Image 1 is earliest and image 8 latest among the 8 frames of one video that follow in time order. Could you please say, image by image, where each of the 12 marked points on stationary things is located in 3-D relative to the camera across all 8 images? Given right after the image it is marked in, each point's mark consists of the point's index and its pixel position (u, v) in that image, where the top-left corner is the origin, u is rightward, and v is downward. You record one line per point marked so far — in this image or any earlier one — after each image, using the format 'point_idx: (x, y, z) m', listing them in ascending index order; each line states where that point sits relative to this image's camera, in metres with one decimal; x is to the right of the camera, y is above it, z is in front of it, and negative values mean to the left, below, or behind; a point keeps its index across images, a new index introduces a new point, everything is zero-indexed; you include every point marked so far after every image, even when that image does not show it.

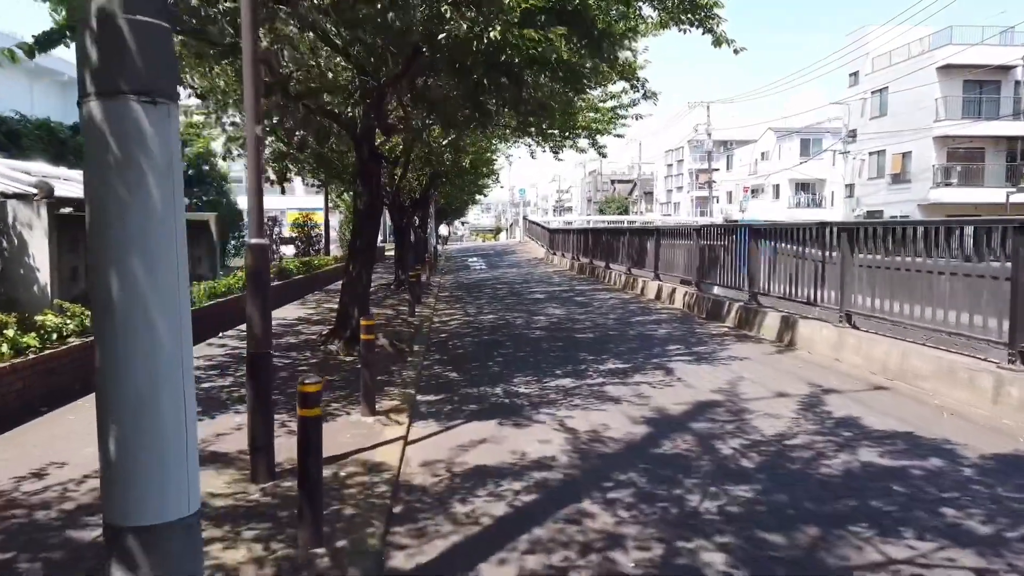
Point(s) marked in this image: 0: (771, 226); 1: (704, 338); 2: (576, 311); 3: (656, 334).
0: (+4.4, +1.0, +12.5) m
1: (+3.1, -0.8, +12.1) m
2: (+1.5, -0.5, +17.0) m
3: (+2.5, -0.8, +12.8) m
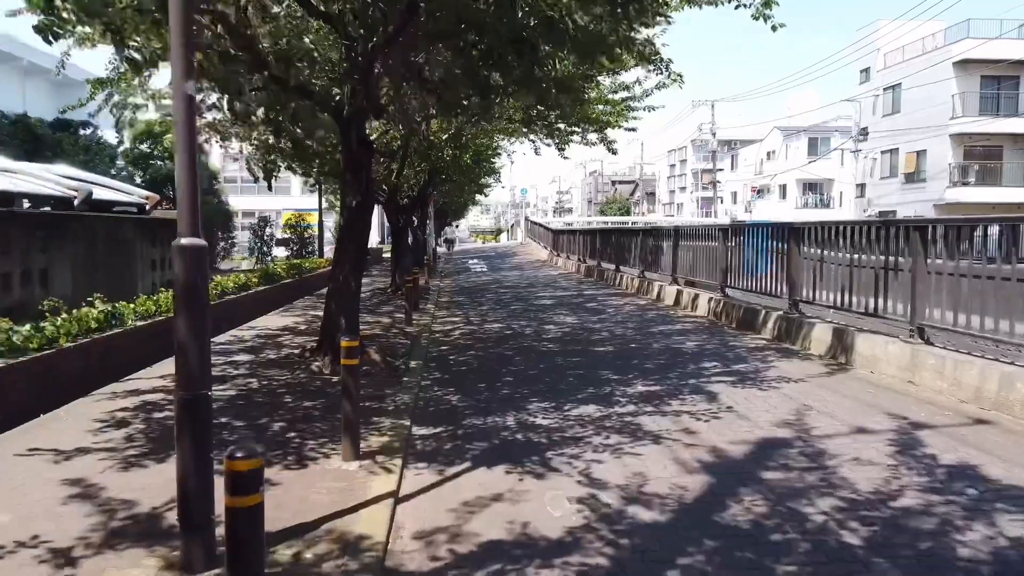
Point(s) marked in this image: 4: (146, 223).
0: (+4.5, +0.9, +11.0) m
1: (+3.3, -0.9, +10.6) m
2: (+1.6, -0.6, +15.5) m
3: (+2.6, -0.9, +11.3) m
4: (-6.0, +1.1, +12.2) m
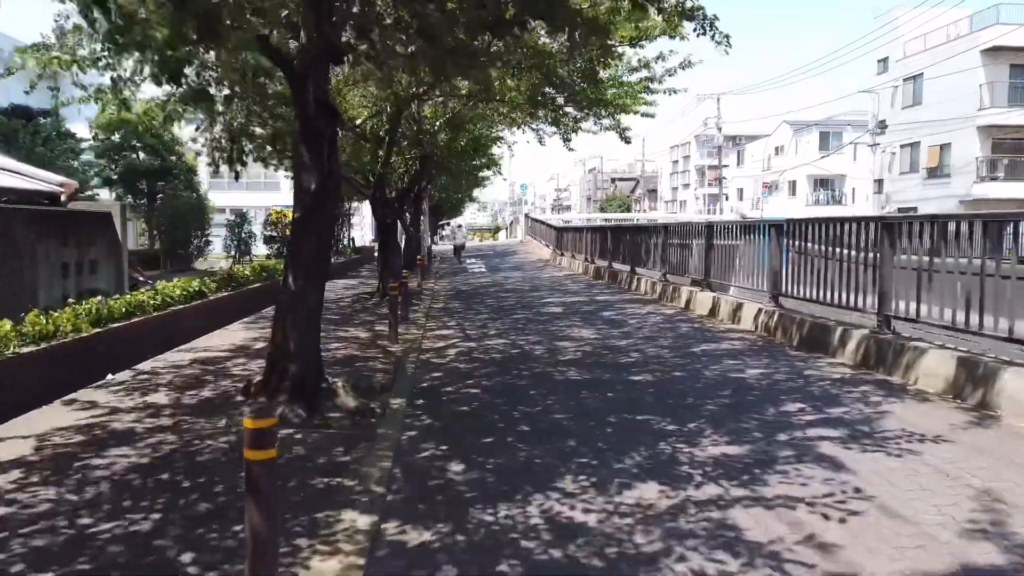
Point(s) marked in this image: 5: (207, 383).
0: (+4.6, +0.8, +8.4) m
1: (+3.4, -1.1, +8.0) m
2: (+1.7, -0.8, +12.9) m
3: (+2.8, -1.1, +8.7) m
4: (-5.8, +0.9, +9.5) m
5: (-3.5, -1.1, +8.6) m
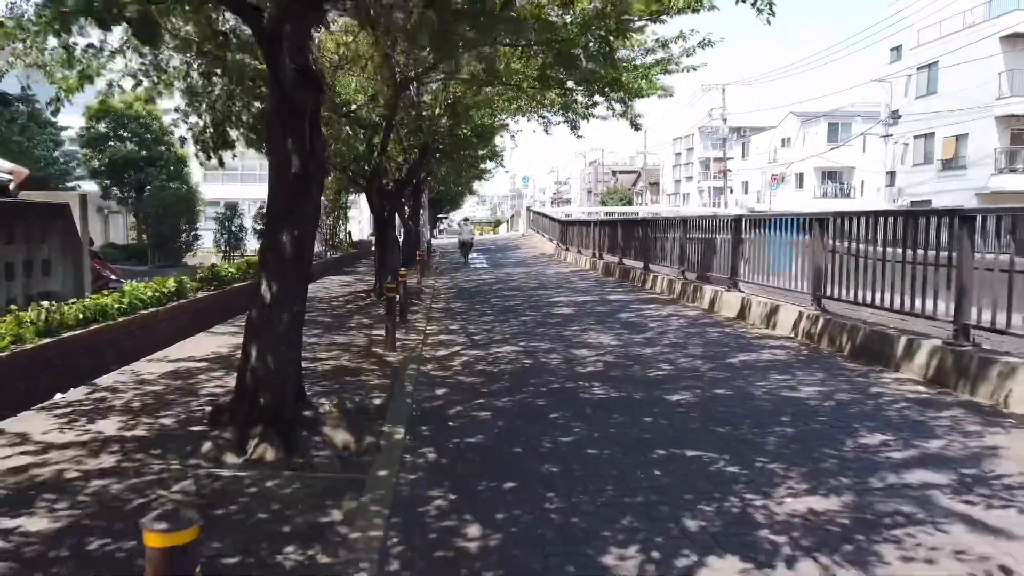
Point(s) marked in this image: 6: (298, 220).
0: (+4.8, +0.7, +7.1) m
1: (+3.6, -1.1, +6.7) m
2: (+1.9, -0.8, +11.6) m
3: (+2.9, -1.1, +7.4) m
4: (-5.7, +0.9, +8.2) m
5: (-3.4, -1.2, +7.4) m
6: (-1.8, +0.6, +6.2) m
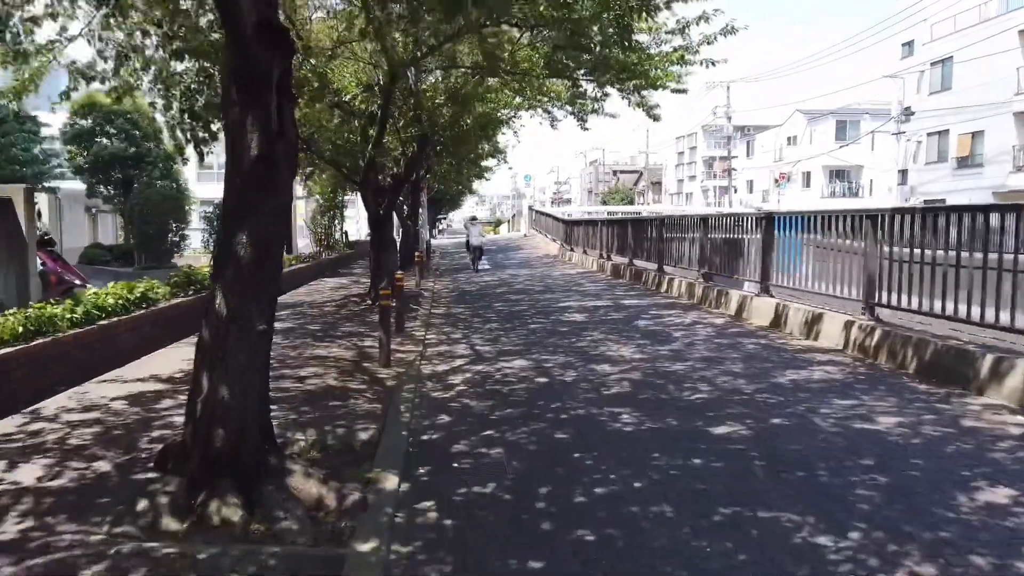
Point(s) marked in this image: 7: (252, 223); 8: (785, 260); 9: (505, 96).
0: (+4.9, +0.6, +5.8) m
1: (+3.7, -1.2, +5.4) m
2: (+2.0, -0.9, +10.3) m
3: (+3.1, -1.2, +6.1) m
4: (-5.5, +0.8, +6.9) m
5: (-3.2, -1.2, +6.0) m
6: (-1.6, +0.5, +4.9) m
7: (-1.7, +0.4, +4.9) m
8: (+4.4, +0.5, +12.1) m
9: (-0.2, +4.6, +18.0) m
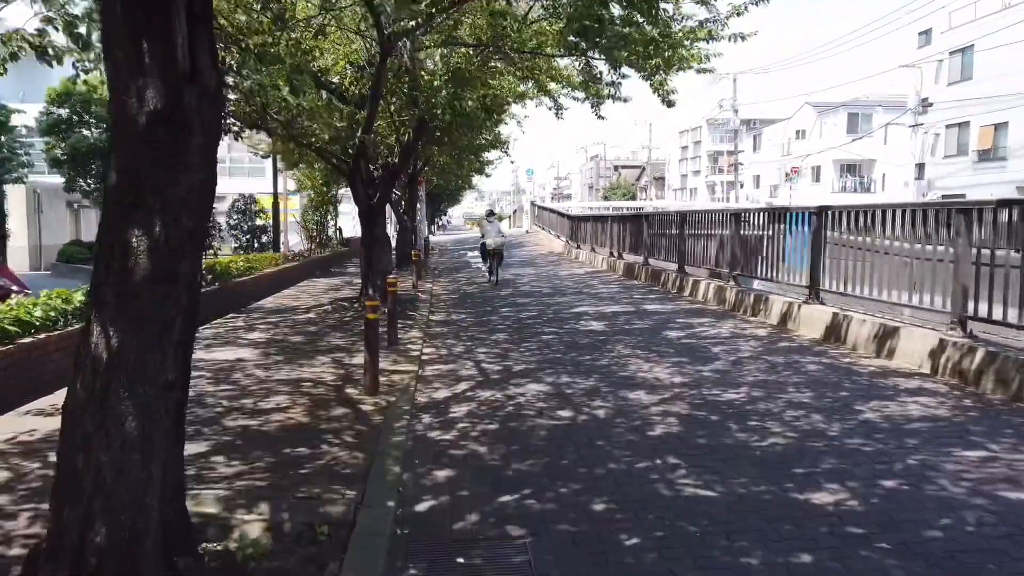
0: (+5.1, +0.5, +4.1) m
1: (+3.9, -1.3, +3.7) m
2: (+2.2, -1.0, +8.6) m
3: (+3.2, -1.3, +4.4) m
4: (-5.4, +0.7, +5.2) m
5: (-3.1, -1.4, +4.3) m
6: (-1.5, +0.3, +3.2) m
7: (-1.5, +0.3, +3.2) m
8: (+4.6, +0.4, +10.4) m
9: (0.0, +4.6, +16.3) m
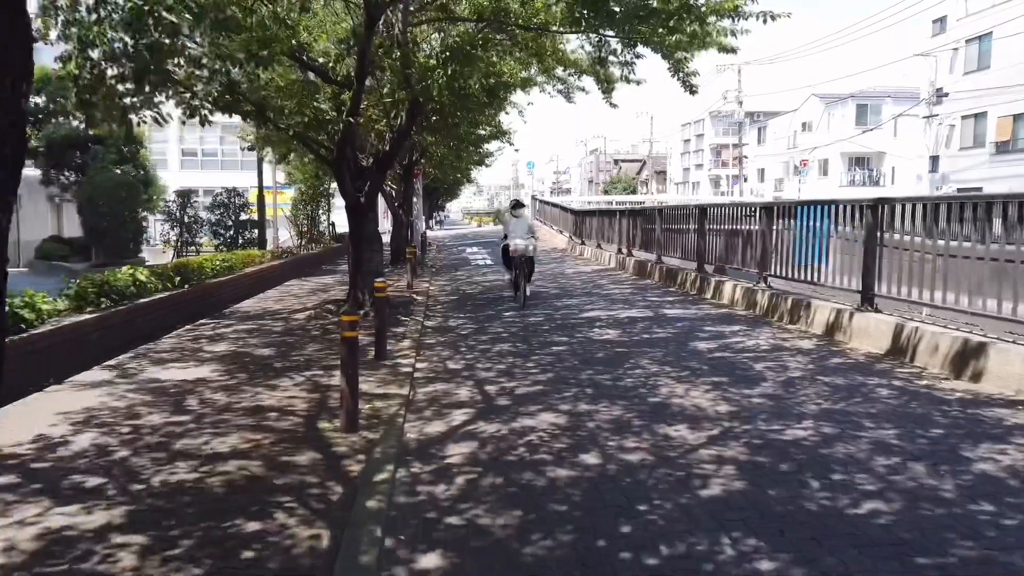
0: (+5.2, +0.4, +2.7) m
1: (+4.0, -1.5, +2.3) m
2: (+2.3, -1.1, +7.1) m
3: (+3.3, -1.4, +3.0) m
4: (-5.3, +0.6, +3.7) m
5: (-3.0, -1.5, +2.8) m
6: (-1.4, +0.2, +1.7) m
7: (-1.4, +0.2, +1.7) m
8: (+4.7, +0.3, +8.9) m
9: (0.0, +4.5, +14.8) m
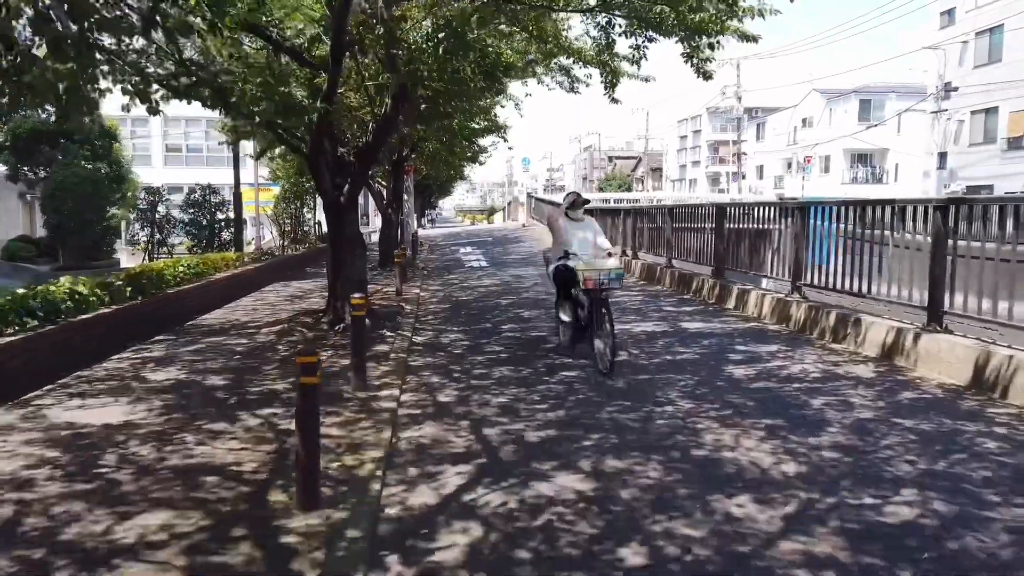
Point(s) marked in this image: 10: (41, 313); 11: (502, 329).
0: (+5.3, +0.2, +1.2) m
1: (+4.1, -1.7, +0.8) m
2: (+2.3, -1.3, +5.6) m
3: (+3.4, -1.6, +1.5) m
4: (-5.2, +0.4, +2.1) m
5: (-2.9, -1.7, +1.3) m
6: (-1.3, 0.0, +0.1) m
7: (-1.3, 0.0, +0.1) m
8: (+4.7, +0.1, +7.4) m
9: (0.0, +4.4, +13.2) m
10: (-5.4, -0.3, +8.6) m
11: (-0.2, -0.7, +11.8) m
